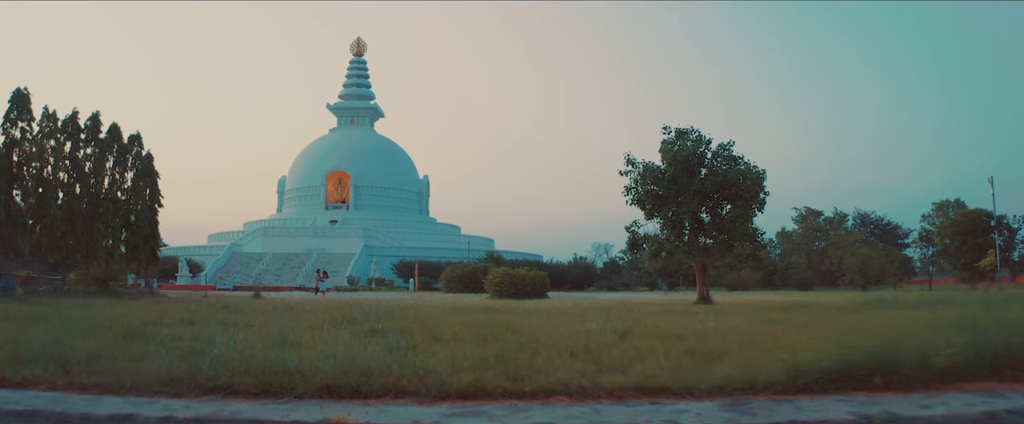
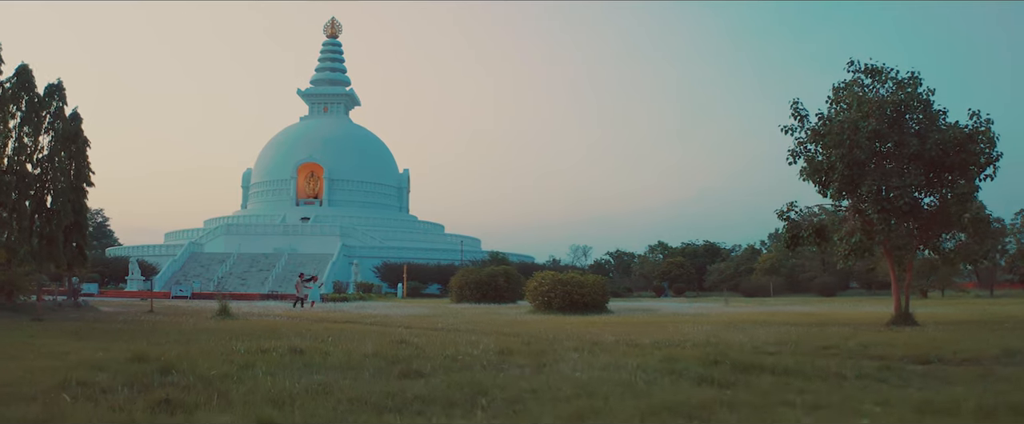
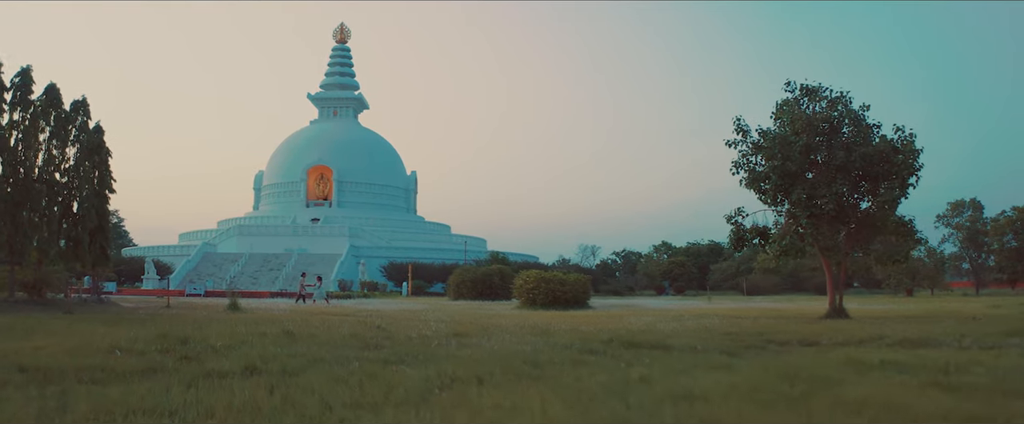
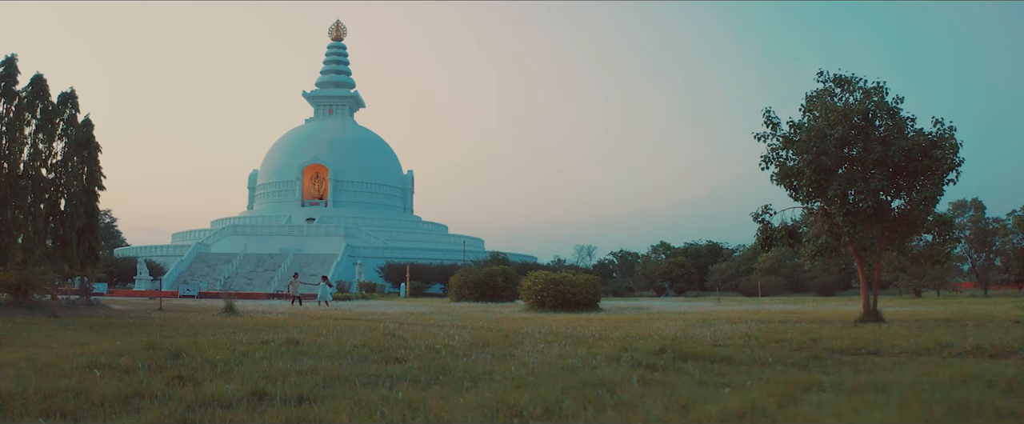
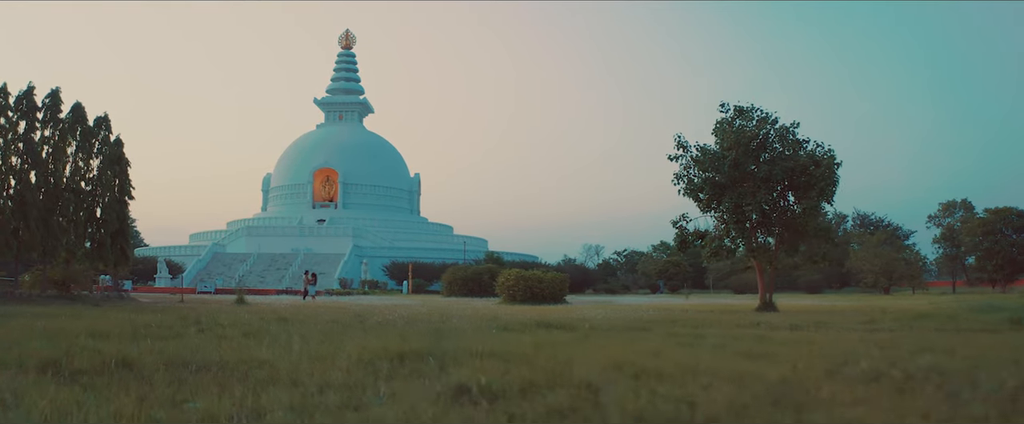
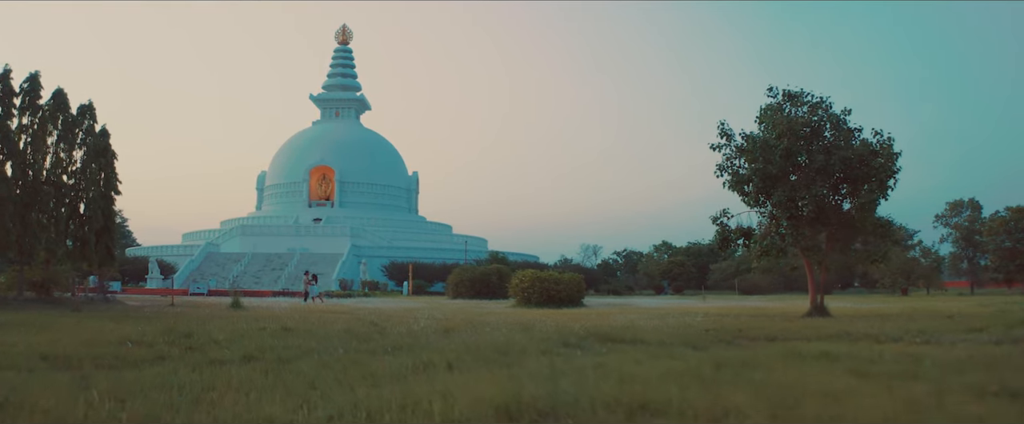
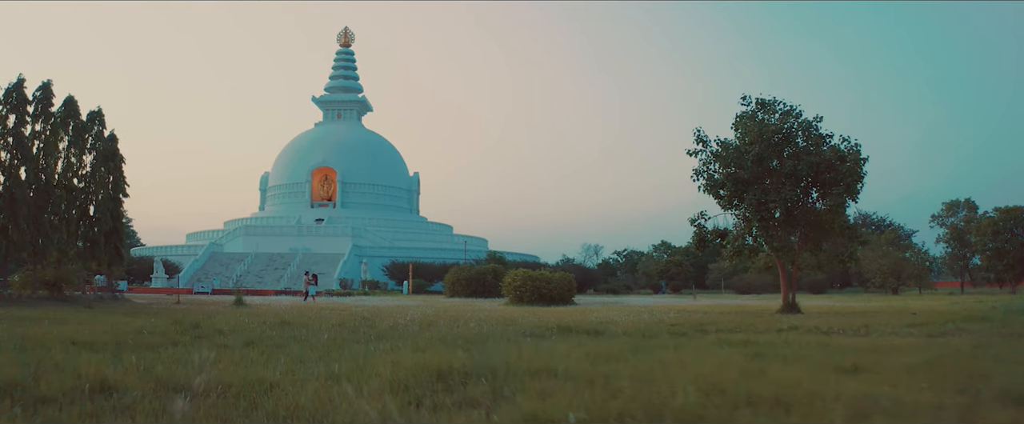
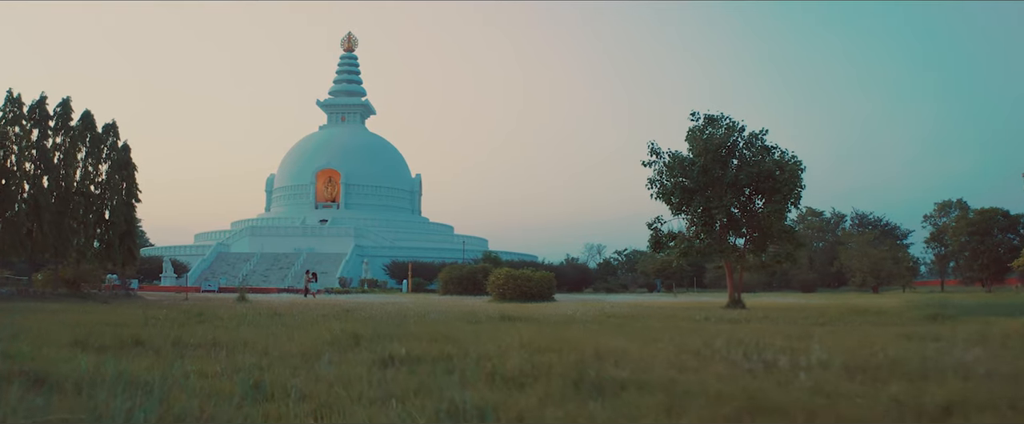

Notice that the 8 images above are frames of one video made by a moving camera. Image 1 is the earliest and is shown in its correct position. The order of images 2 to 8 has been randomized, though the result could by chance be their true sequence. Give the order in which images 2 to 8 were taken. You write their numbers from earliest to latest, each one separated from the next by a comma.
8, 5, 7, 6, 3, 4, 2
